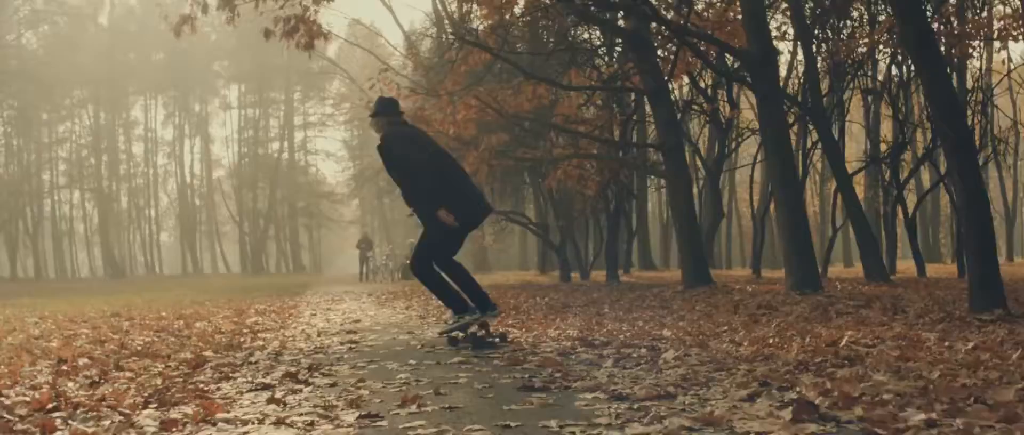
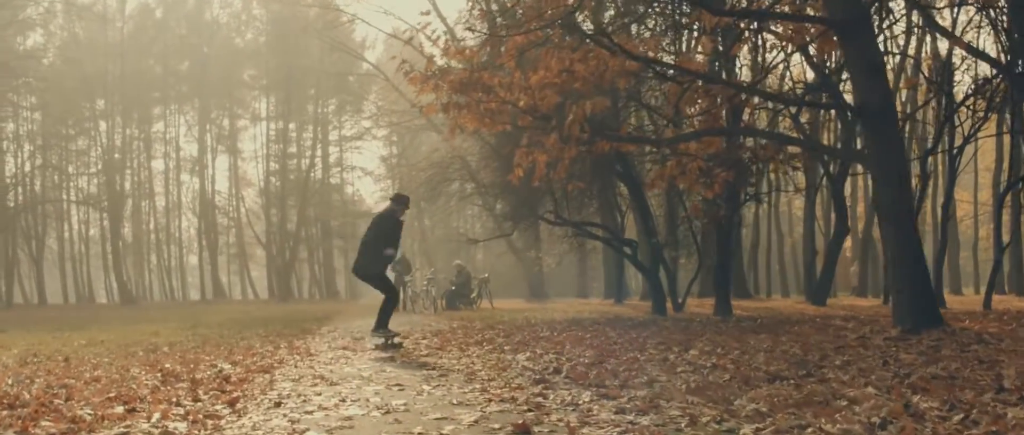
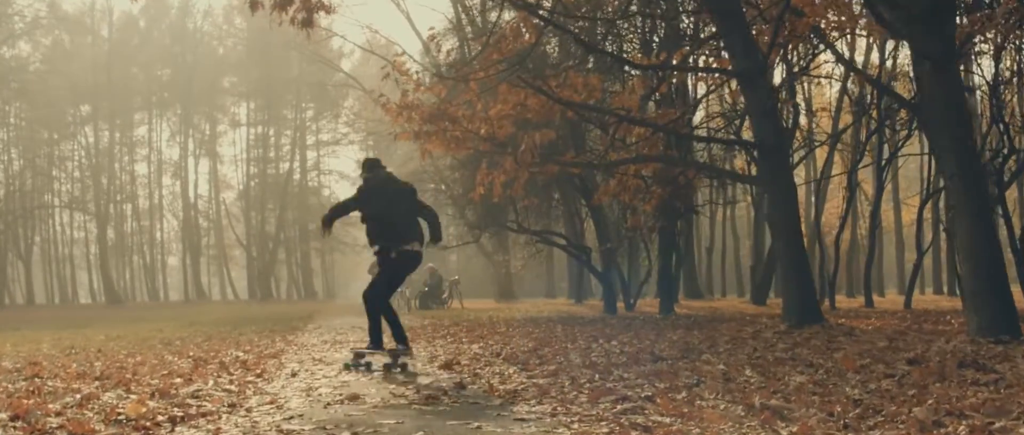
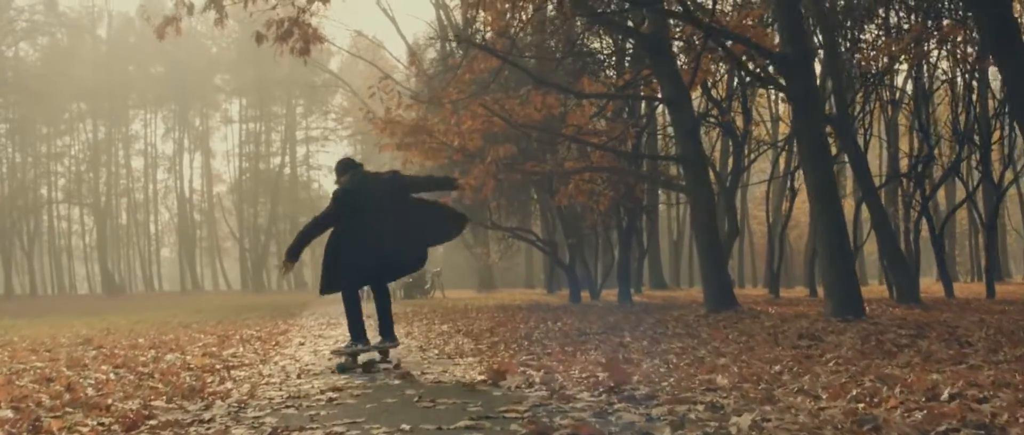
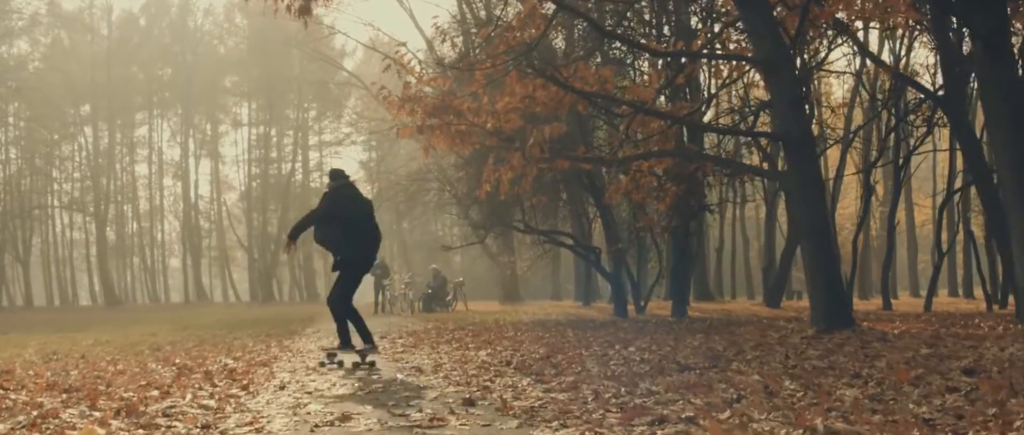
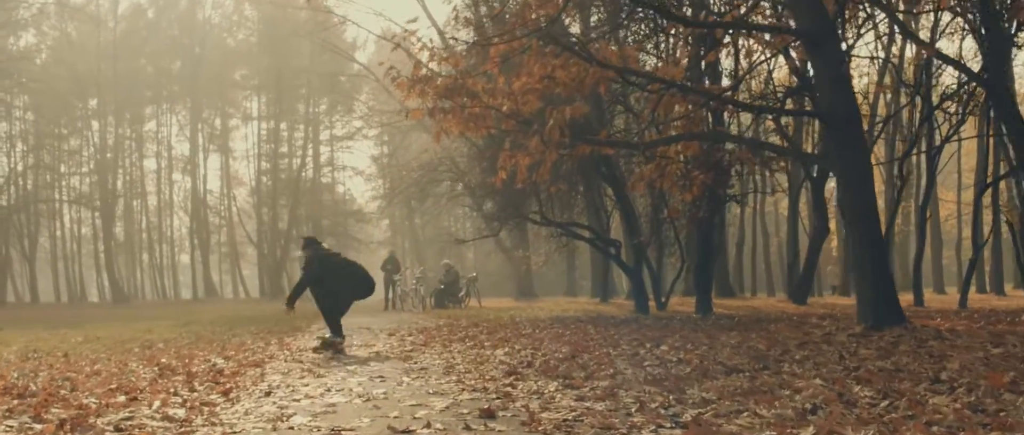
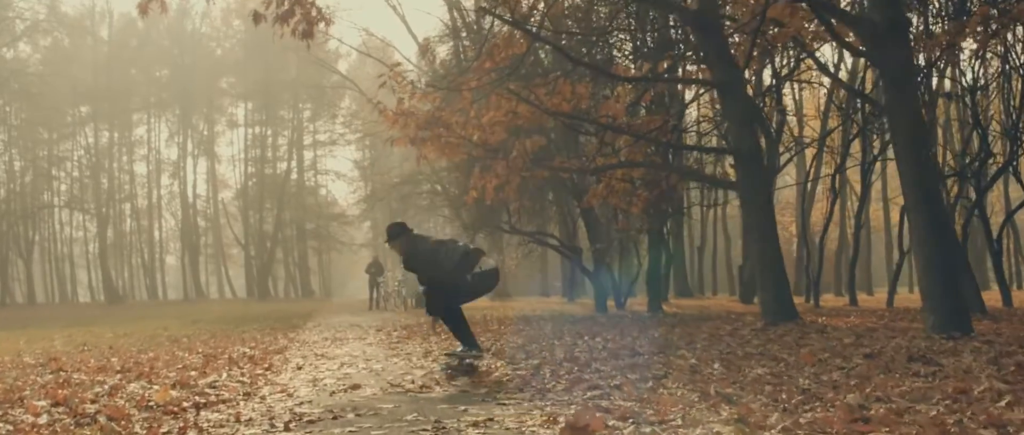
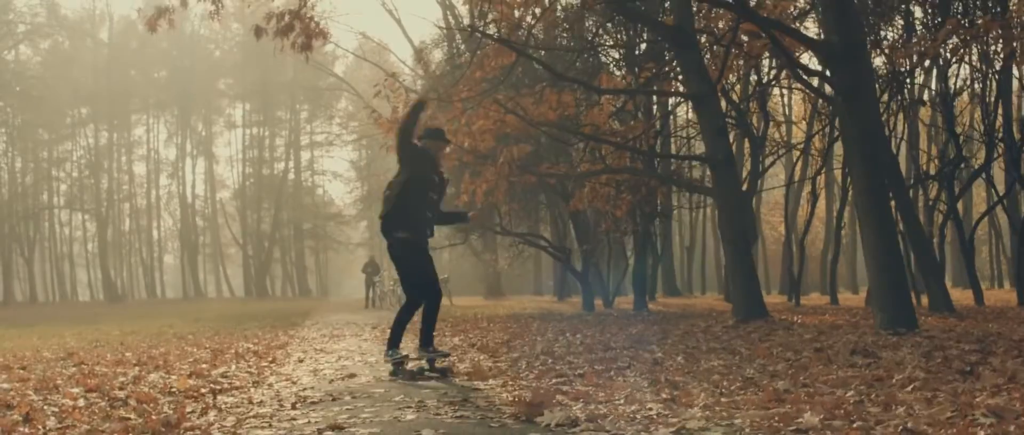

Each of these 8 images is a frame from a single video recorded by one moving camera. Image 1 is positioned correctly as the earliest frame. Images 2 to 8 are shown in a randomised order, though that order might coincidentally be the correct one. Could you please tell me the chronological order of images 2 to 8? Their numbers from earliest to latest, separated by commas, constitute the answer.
4, 8, 7, 3, 5, 6, 2
